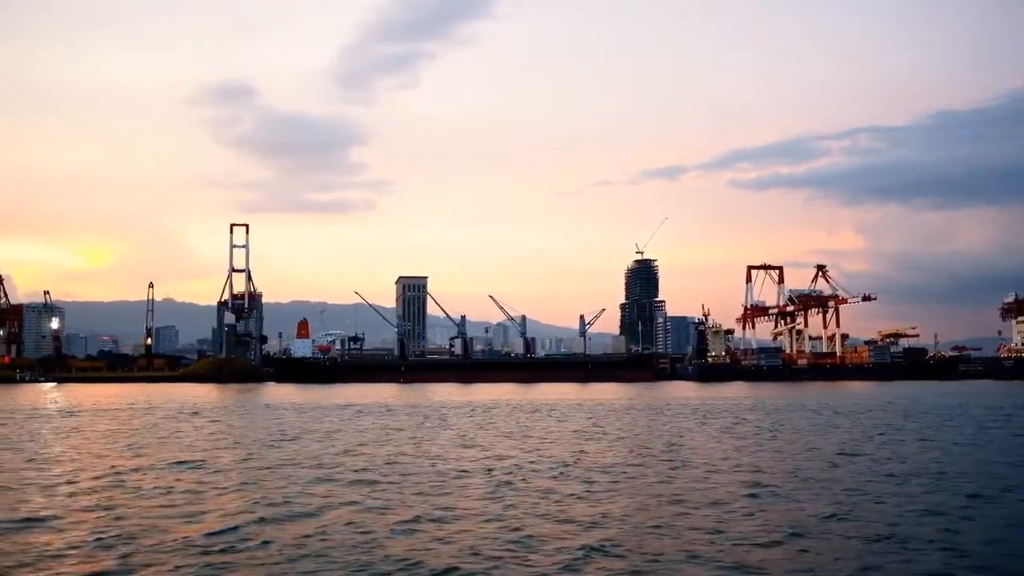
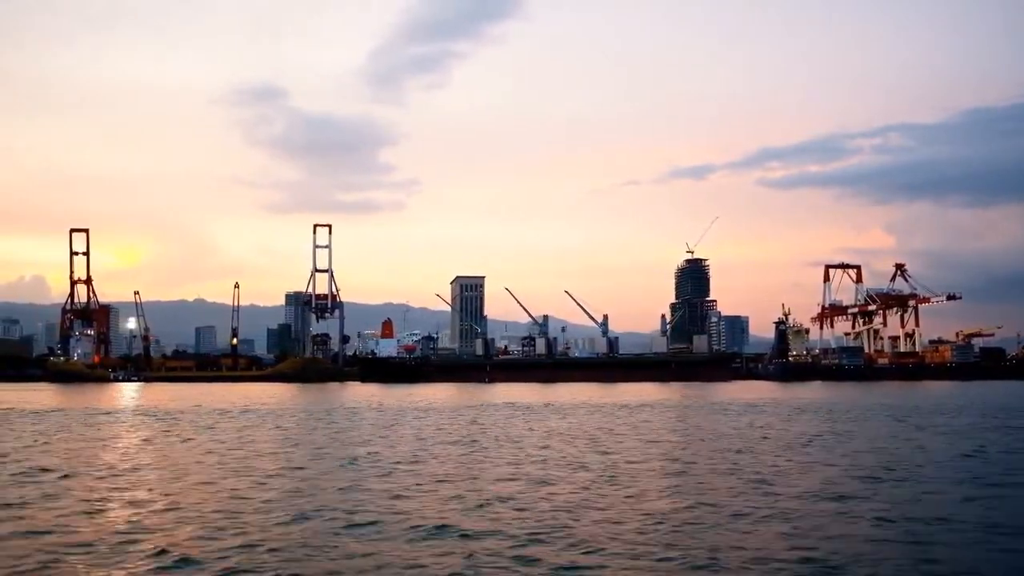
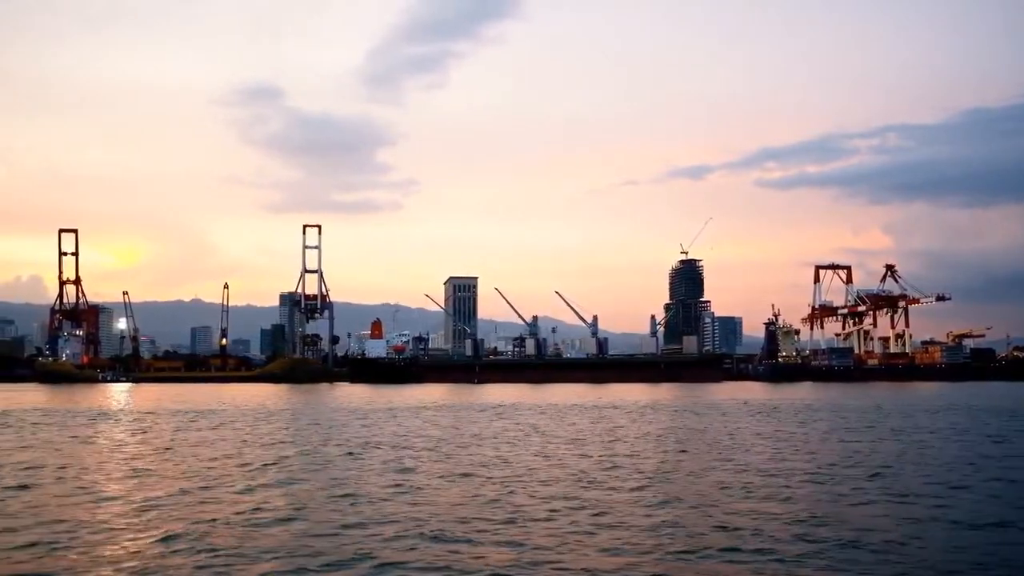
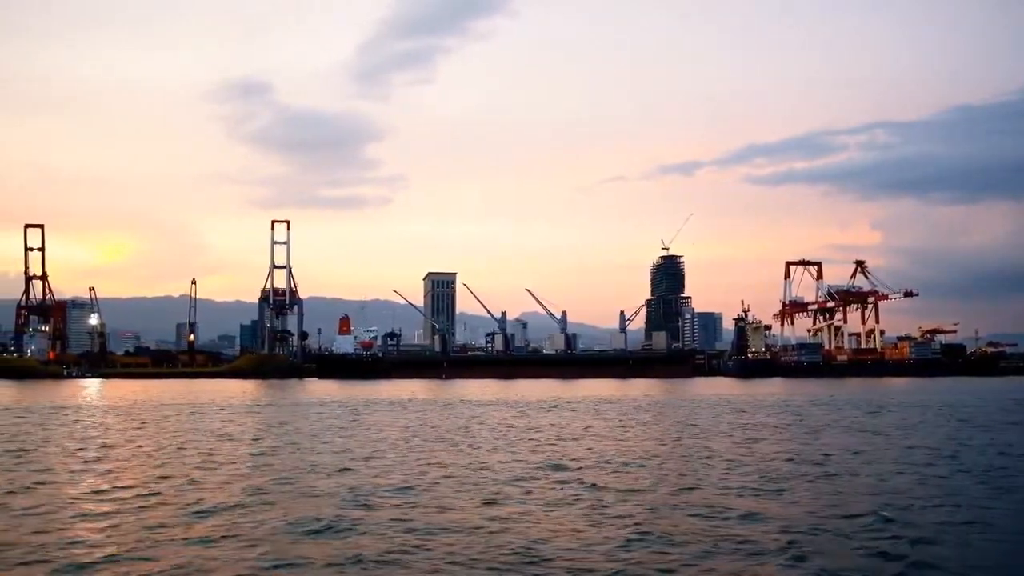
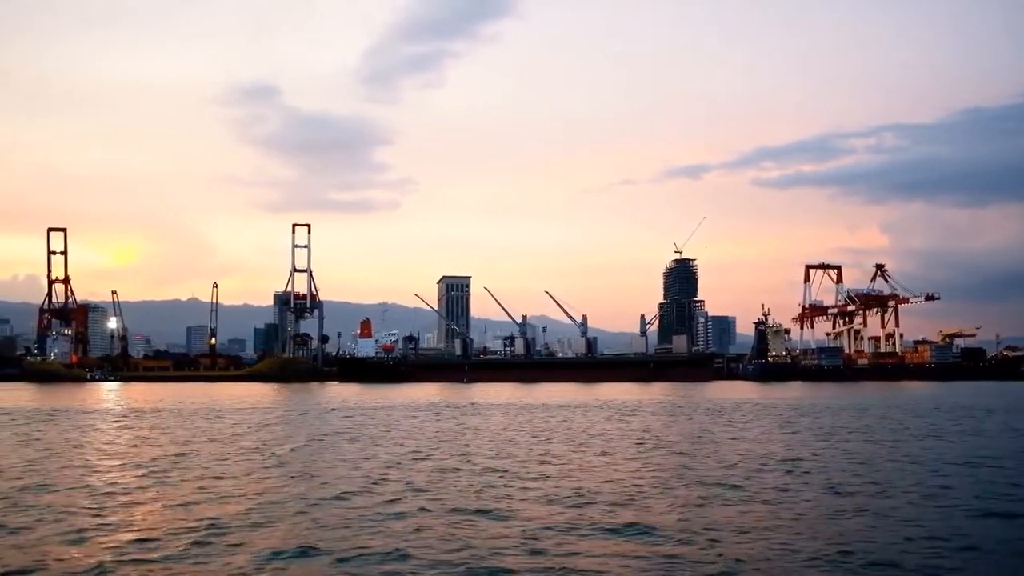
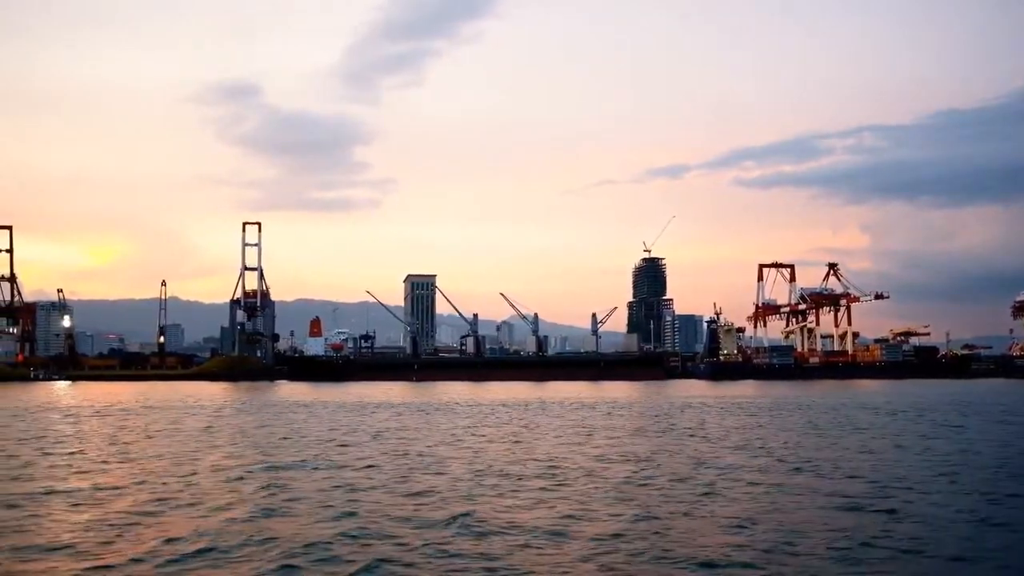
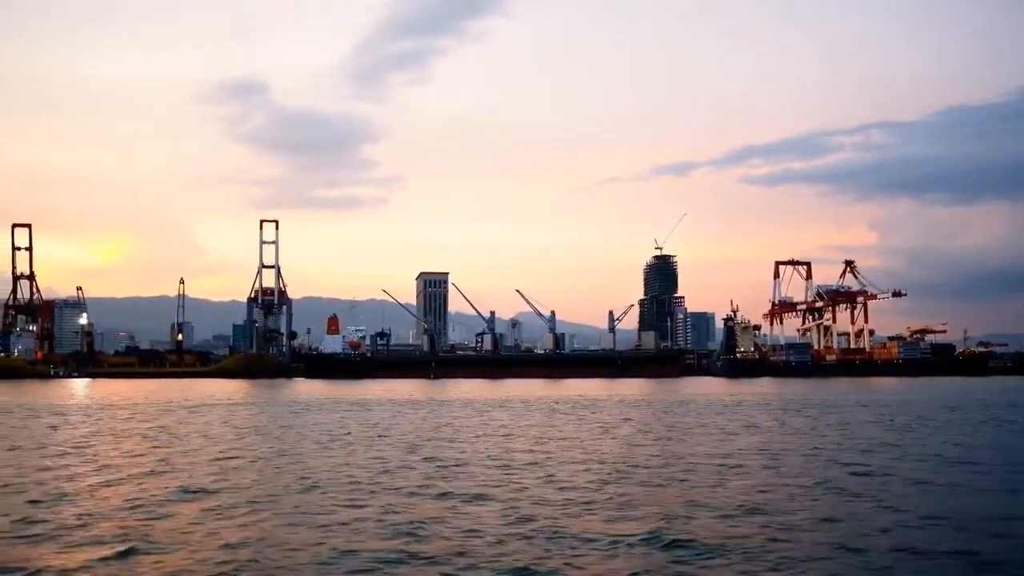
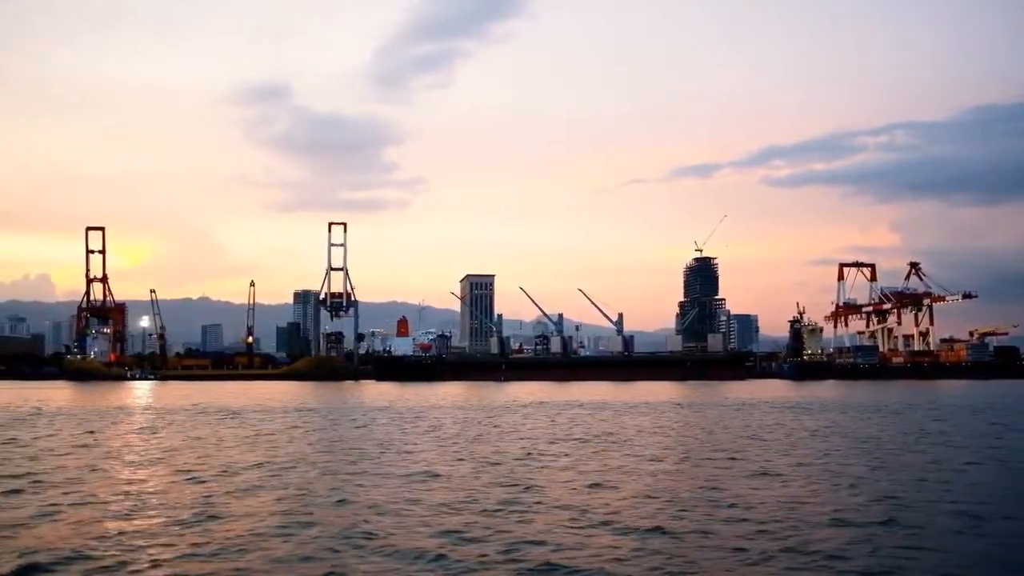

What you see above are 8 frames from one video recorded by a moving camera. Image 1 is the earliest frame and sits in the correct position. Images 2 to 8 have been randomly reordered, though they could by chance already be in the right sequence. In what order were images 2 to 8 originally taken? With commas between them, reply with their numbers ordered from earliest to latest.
6, 7, 4, 5, 3, 2, 8
